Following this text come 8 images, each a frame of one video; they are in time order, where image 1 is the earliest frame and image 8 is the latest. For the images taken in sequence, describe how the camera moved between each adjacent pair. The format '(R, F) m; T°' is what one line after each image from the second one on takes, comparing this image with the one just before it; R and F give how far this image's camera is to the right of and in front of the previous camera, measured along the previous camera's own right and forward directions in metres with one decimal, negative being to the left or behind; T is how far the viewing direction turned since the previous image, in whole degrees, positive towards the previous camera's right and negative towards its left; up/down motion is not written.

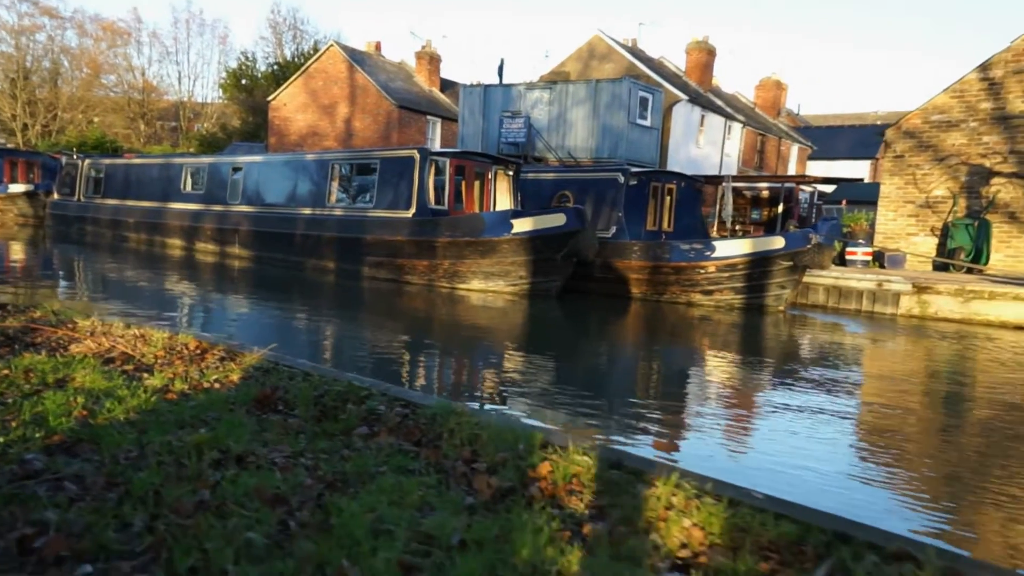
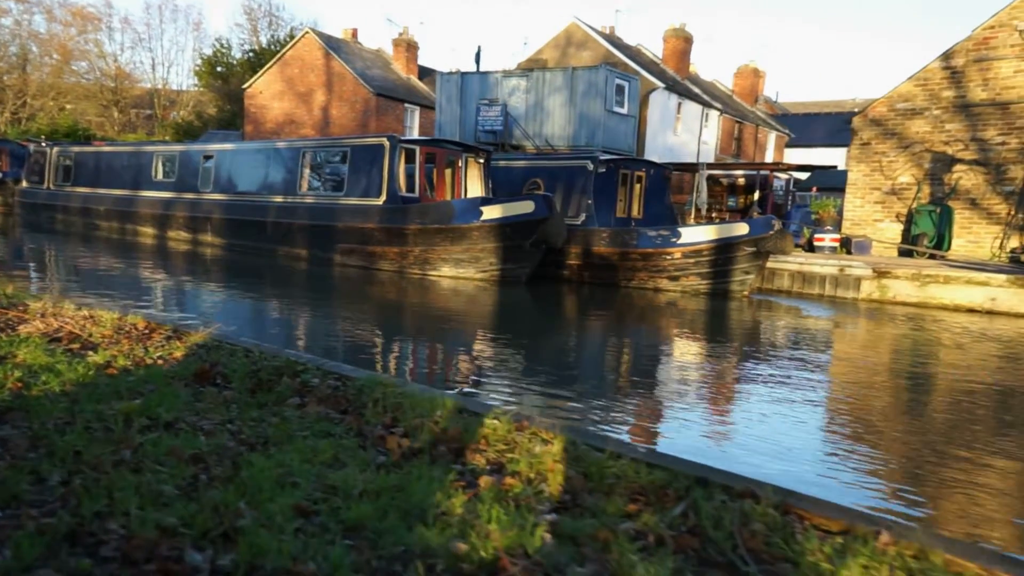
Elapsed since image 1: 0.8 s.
(+0.4, -0.2) m; +1°
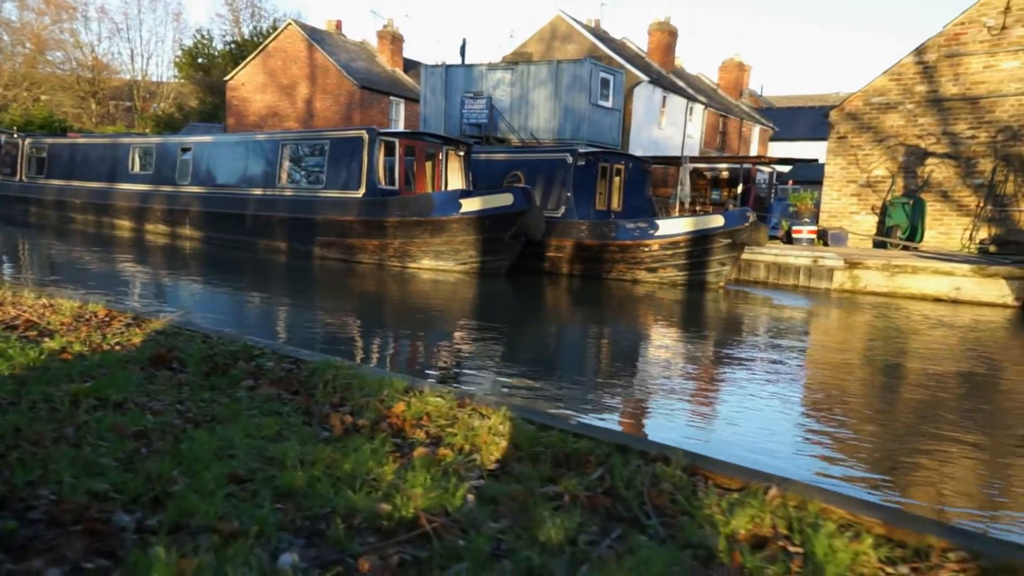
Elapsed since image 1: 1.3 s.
(+0.3, -0.1) m; +1°
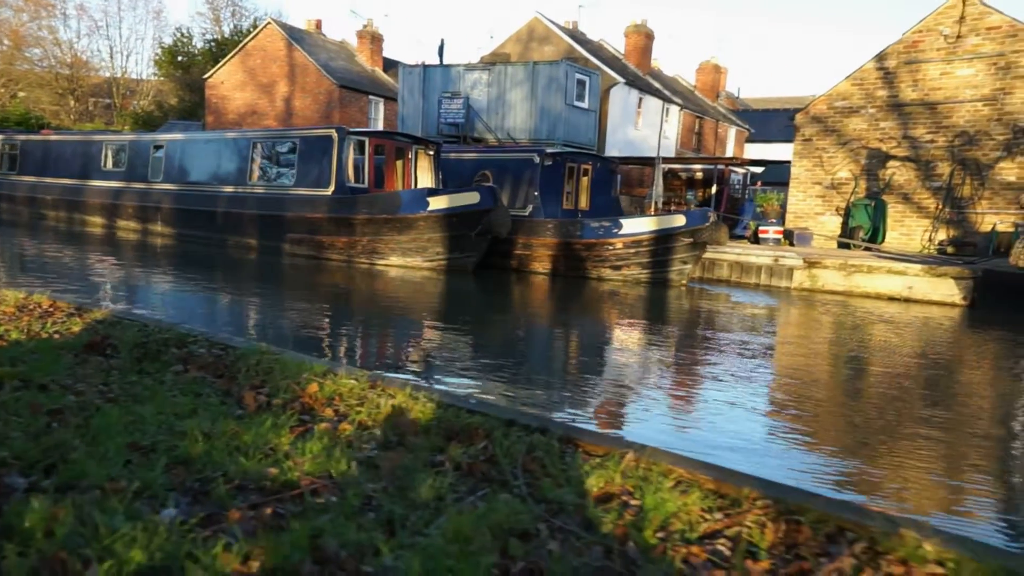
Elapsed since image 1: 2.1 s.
(+0.5, -0.2) m; +1°
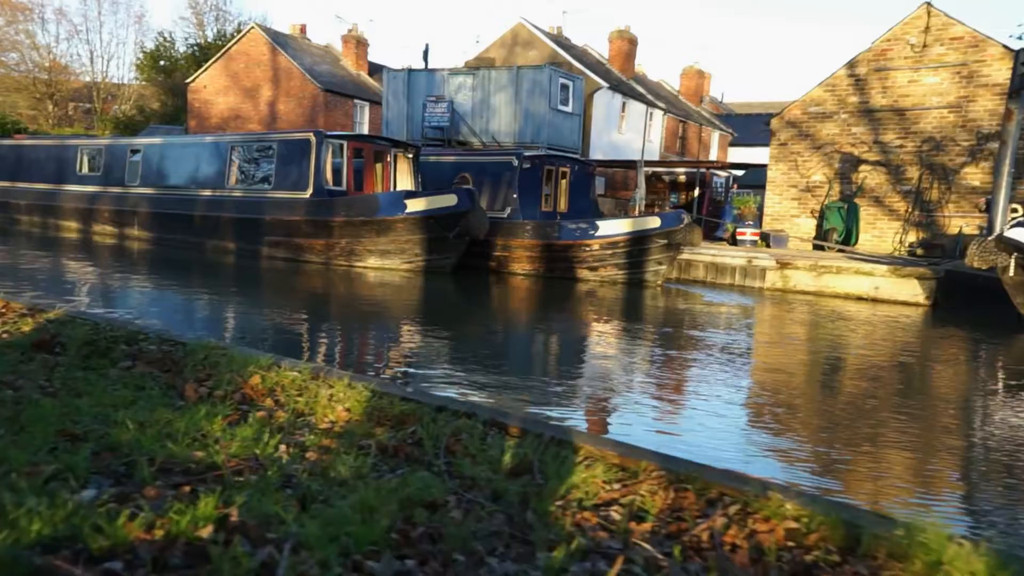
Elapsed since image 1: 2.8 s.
(+0.3, -0.1) m; +1°
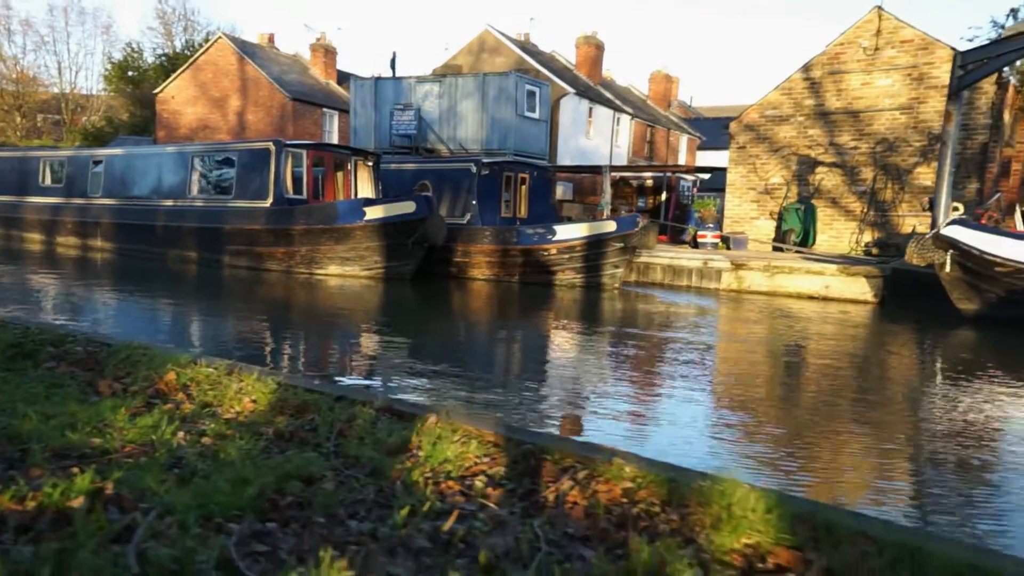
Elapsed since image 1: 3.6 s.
(+0.5, -0.3) m; +2°
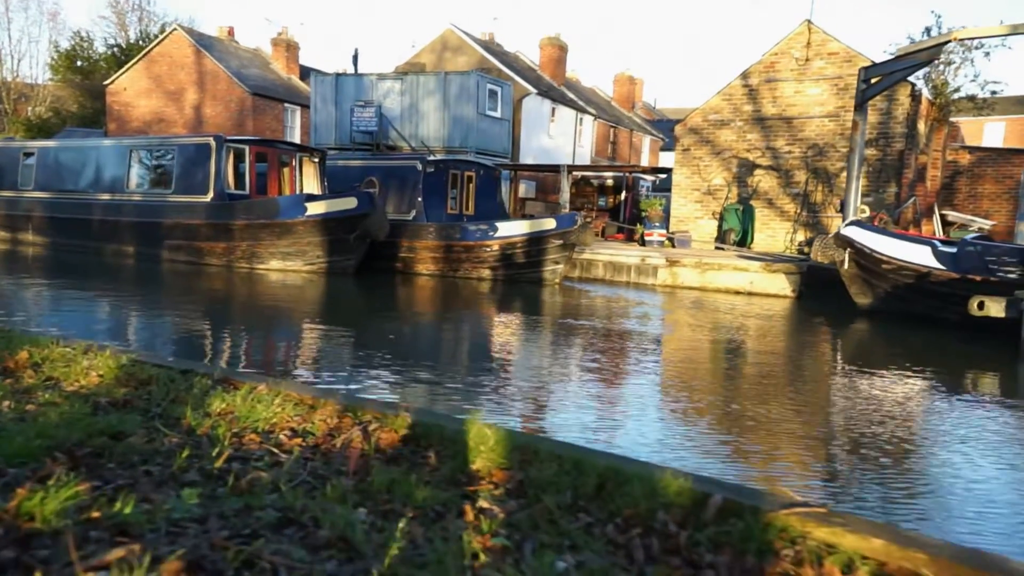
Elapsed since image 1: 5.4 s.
(+1.0, -0.3) m; +2°
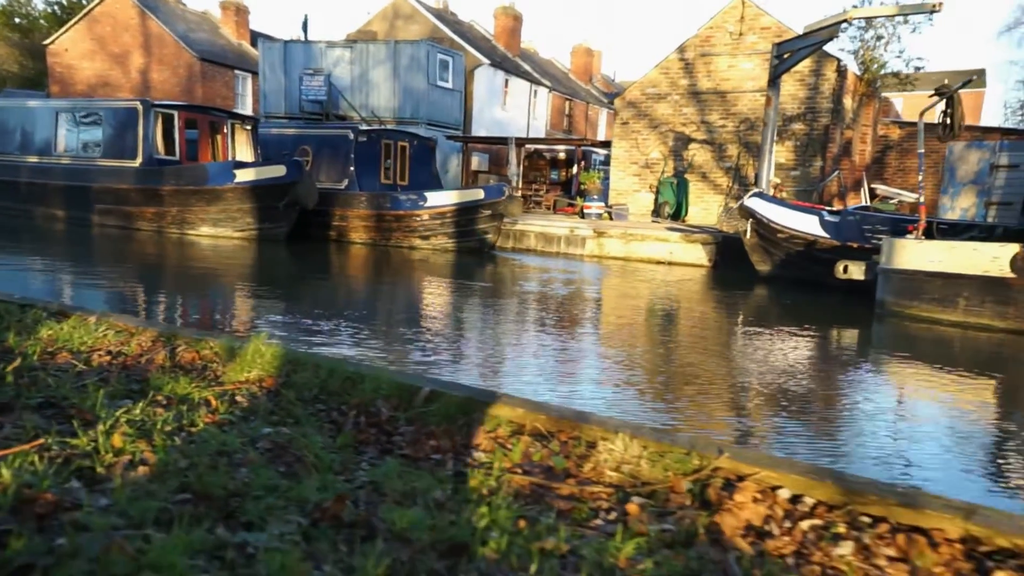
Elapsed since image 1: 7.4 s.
(+1.3, -0.5) m; +2°
